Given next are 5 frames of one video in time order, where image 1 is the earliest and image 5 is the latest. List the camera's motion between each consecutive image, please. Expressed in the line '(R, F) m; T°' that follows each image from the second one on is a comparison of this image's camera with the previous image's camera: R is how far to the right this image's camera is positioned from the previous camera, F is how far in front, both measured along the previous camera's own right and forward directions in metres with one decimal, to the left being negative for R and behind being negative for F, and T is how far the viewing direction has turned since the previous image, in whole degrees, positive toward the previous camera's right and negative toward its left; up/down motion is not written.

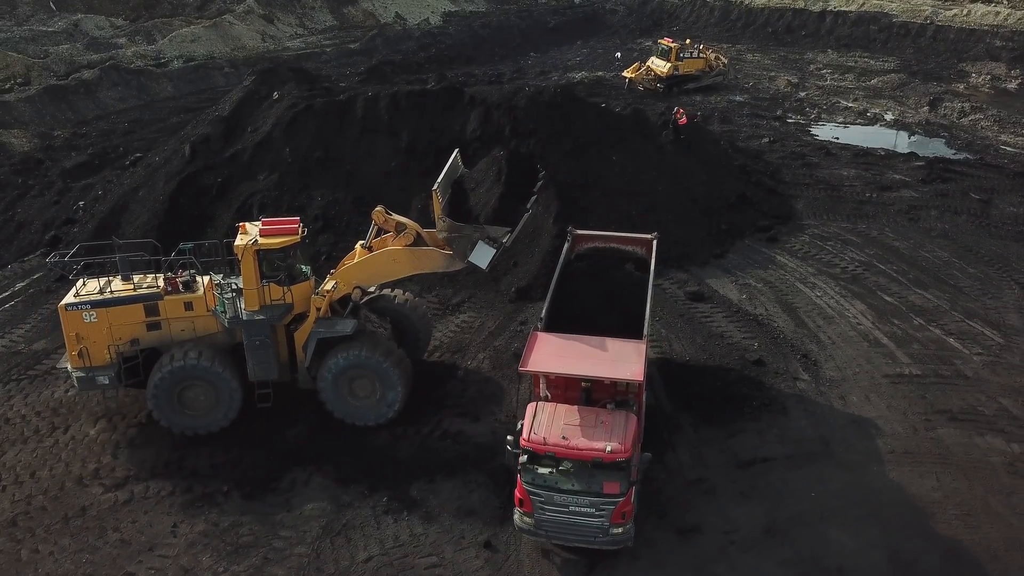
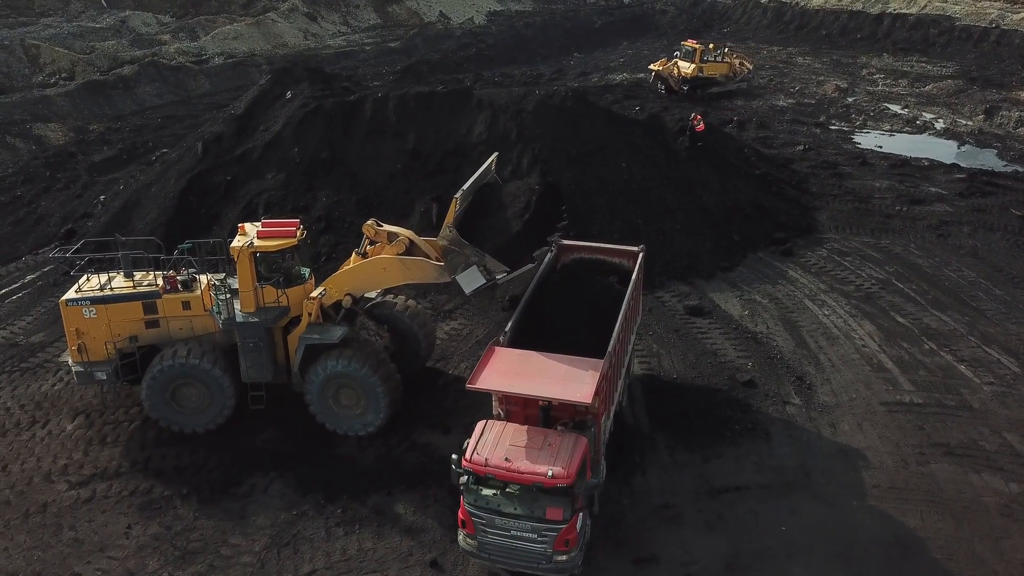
(+0.8, +0.2) m; -3°
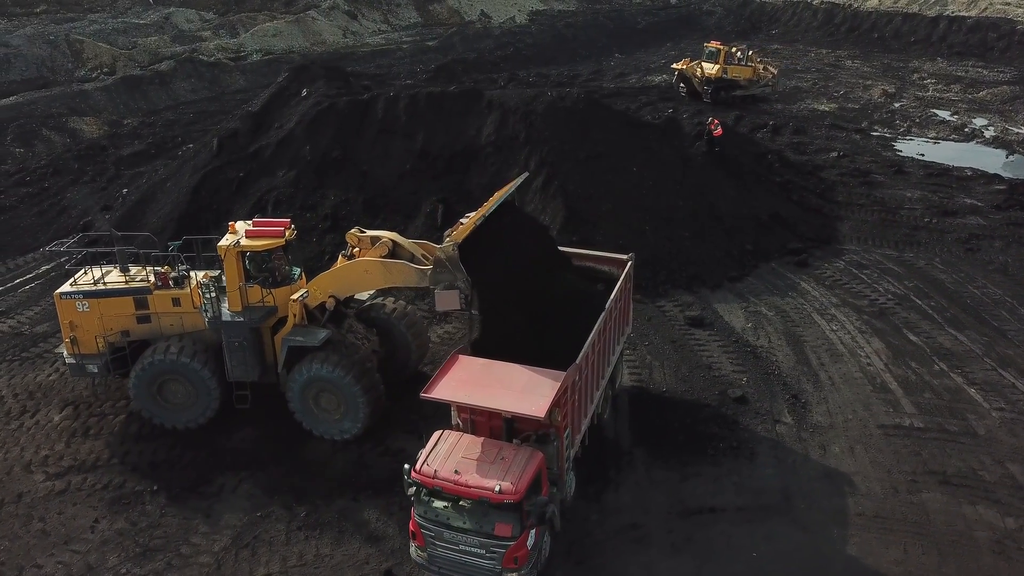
(+0.7, +0.2) m; -3°
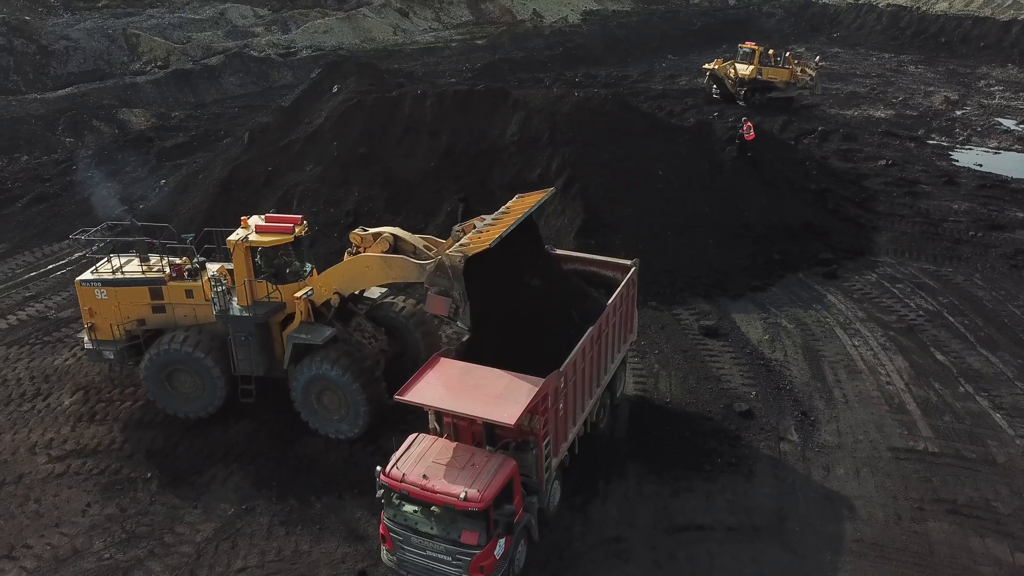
(+0.5, +0.1) m; -4°
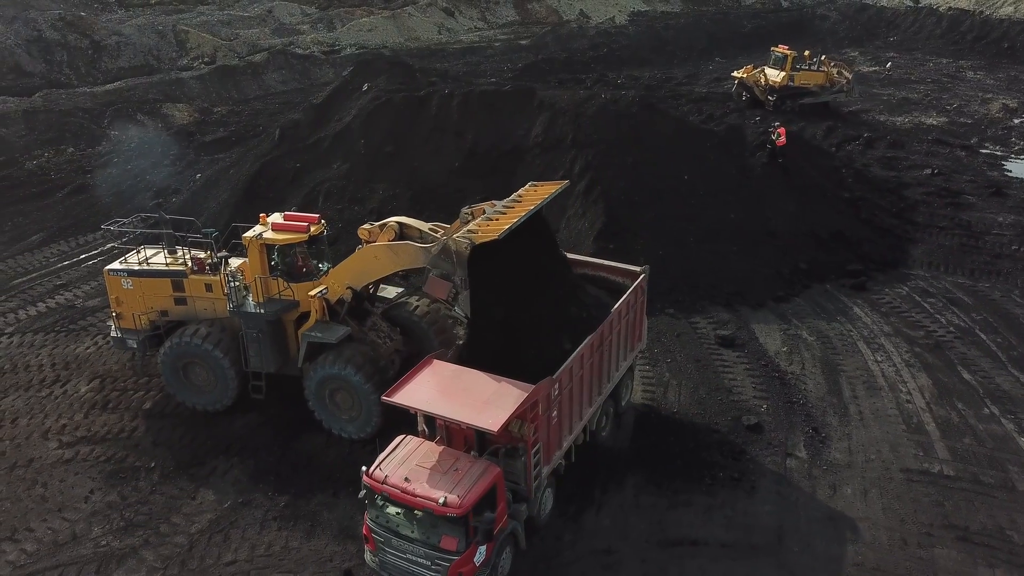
(+0.4, 0.0) m; -3°
